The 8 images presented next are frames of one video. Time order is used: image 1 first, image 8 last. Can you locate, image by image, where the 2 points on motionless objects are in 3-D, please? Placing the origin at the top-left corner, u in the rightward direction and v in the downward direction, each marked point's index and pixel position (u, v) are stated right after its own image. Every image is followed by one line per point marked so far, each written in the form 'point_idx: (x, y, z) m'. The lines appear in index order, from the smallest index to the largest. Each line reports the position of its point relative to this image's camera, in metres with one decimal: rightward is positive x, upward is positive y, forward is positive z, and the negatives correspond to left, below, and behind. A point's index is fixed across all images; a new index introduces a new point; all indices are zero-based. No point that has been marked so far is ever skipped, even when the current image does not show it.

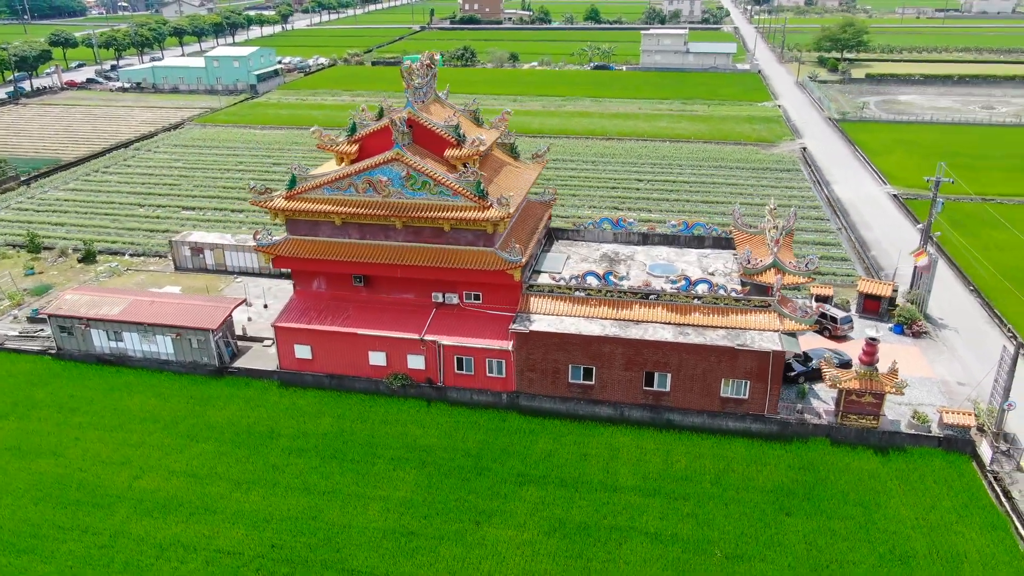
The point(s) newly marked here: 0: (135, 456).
0: (-9.1, -4.1, +18.9) m
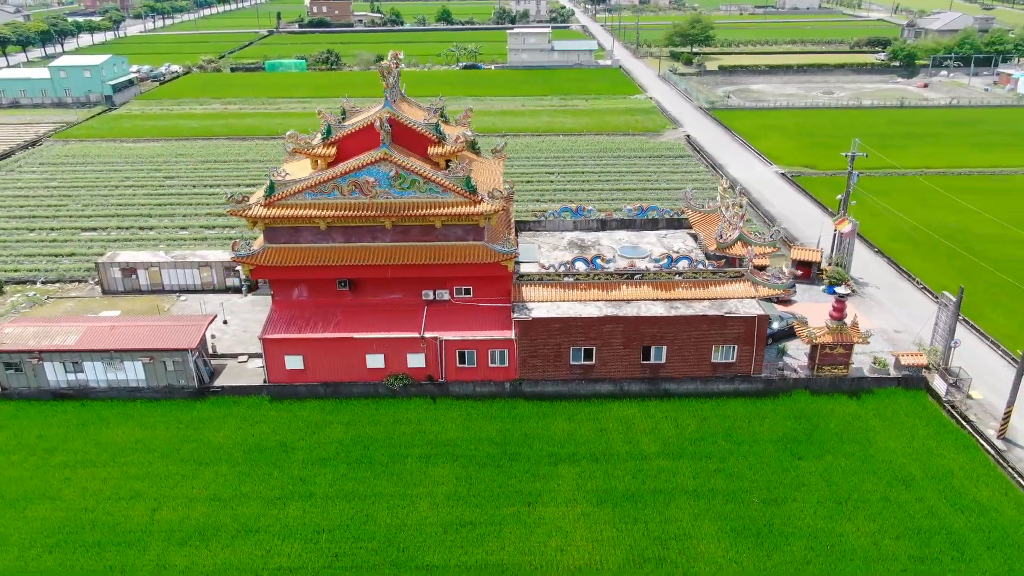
0: (-8.3, -4.6, +17.7) m
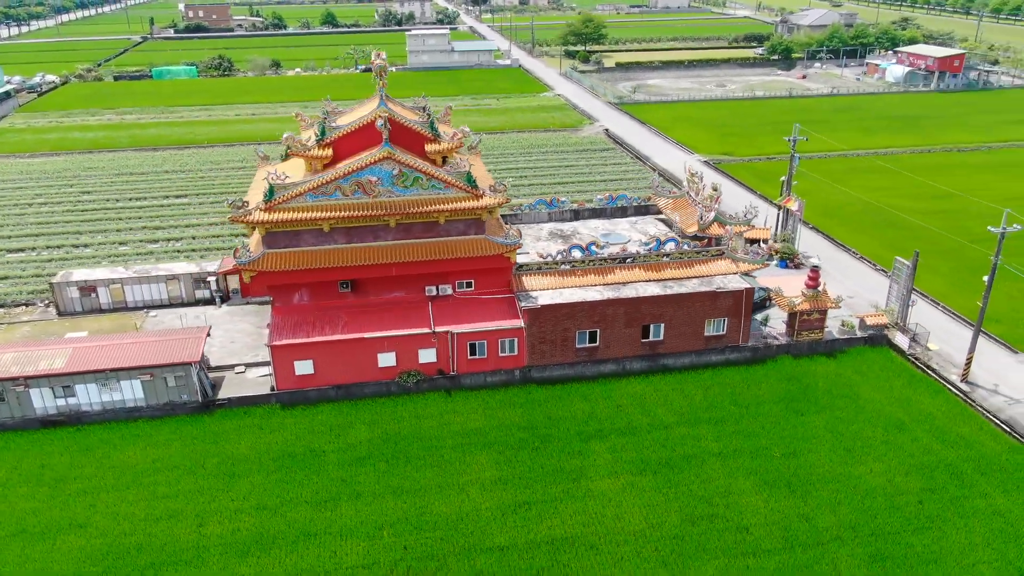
0: (-7.3, -4.8, +17.2) m
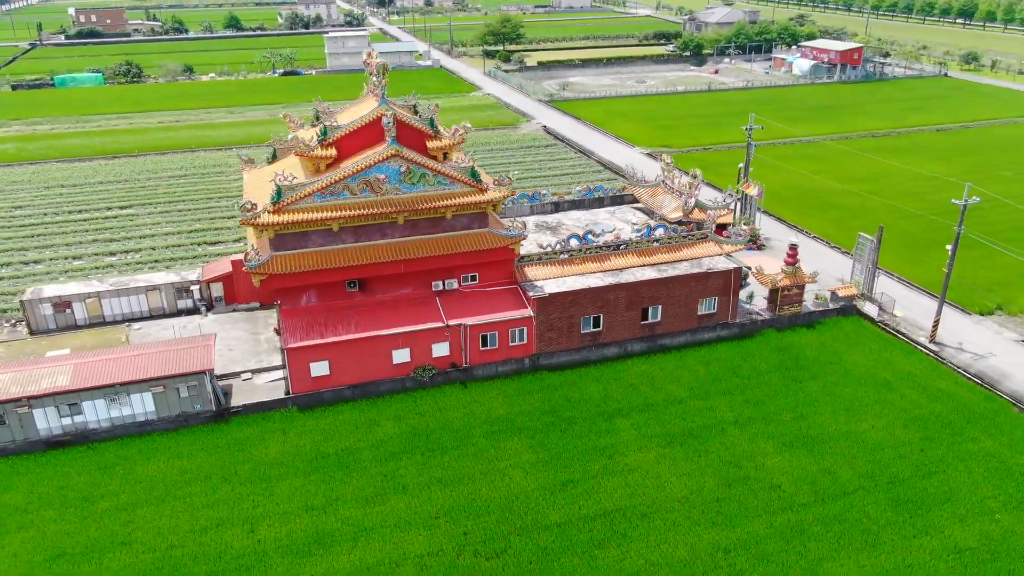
0: (-6.2, -4.9, +16.9) m
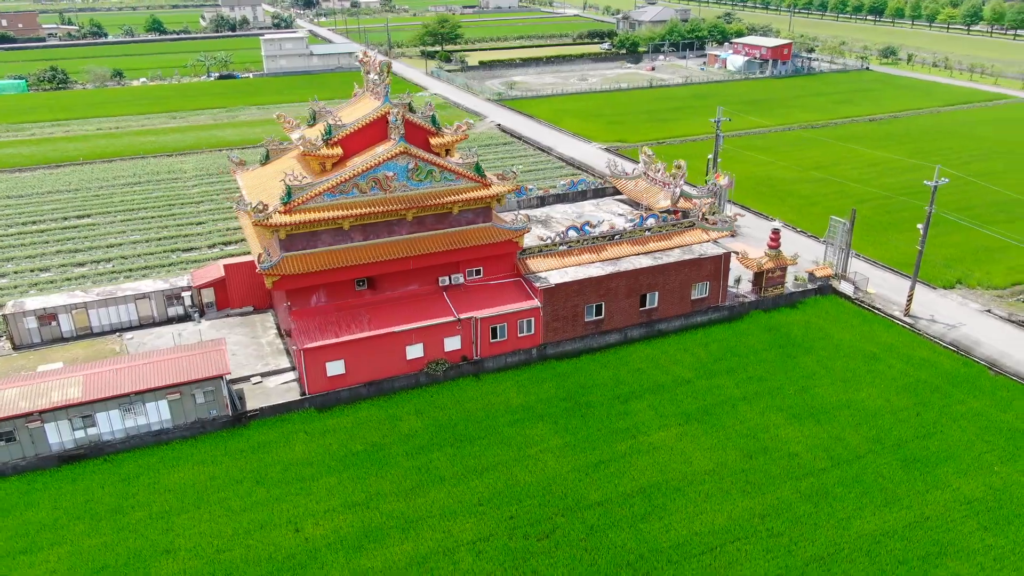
0: (-5.3, -4.9, +16.8) m
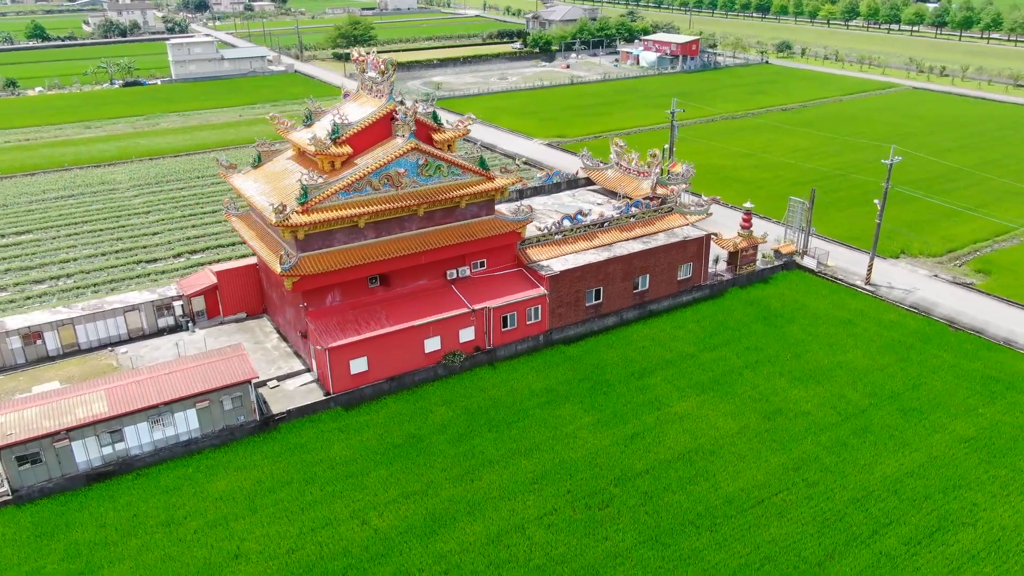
0: (-4.0, -4.9, +16.8) m
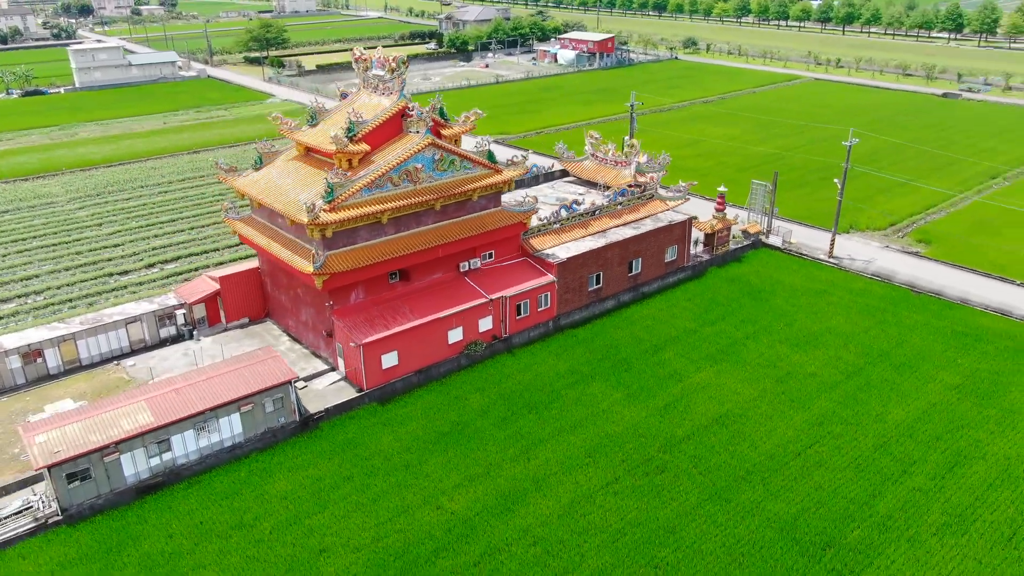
0: (-2.5, -4.7, +17.1) m
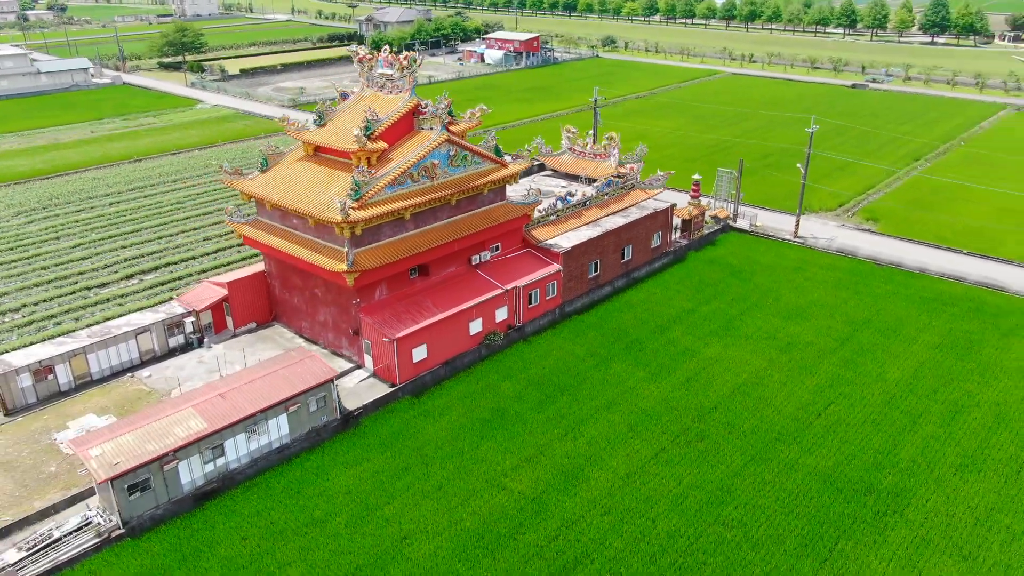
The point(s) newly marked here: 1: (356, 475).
0: (-1.1, -4.5, +17.6) m
1: (-3.6, -4.3, +18.0) m
